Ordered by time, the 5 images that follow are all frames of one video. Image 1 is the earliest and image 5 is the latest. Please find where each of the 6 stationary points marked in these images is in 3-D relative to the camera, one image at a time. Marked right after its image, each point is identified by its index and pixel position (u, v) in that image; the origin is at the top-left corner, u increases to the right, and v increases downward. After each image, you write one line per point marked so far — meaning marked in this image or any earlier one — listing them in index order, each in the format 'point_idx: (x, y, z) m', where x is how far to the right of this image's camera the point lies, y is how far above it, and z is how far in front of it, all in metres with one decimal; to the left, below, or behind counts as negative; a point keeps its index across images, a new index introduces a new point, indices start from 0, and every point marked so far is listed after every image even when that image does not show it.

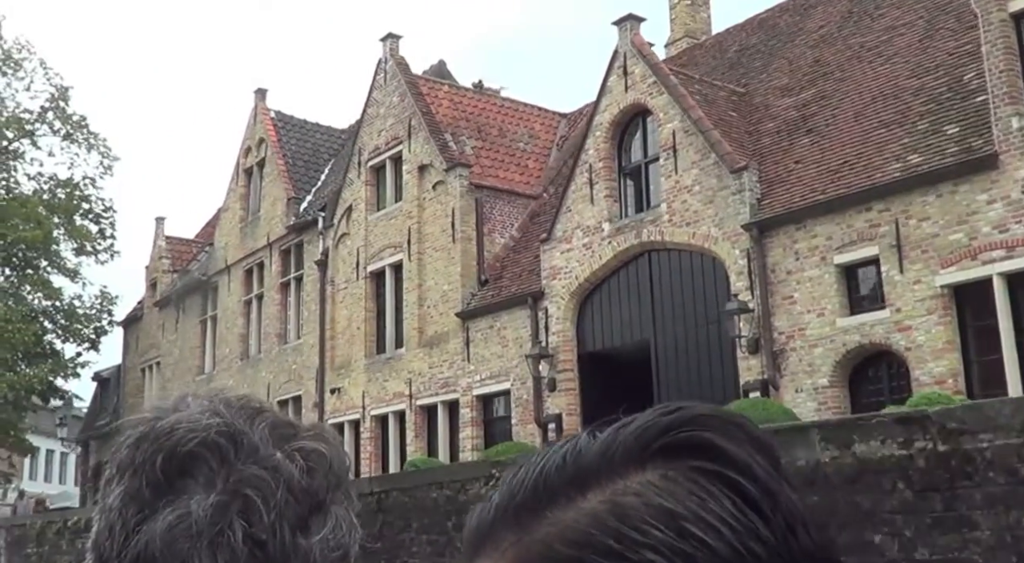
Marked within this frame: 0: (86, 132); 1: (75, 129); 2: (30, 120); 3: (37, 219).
0: (-6.7, +2.3, +19.8) m
1: (-7.0, +2.4, +19.8) m
2: (-7.6, +2.5, +19.7) m
3: (-7.0, +0.9, +18.6) m
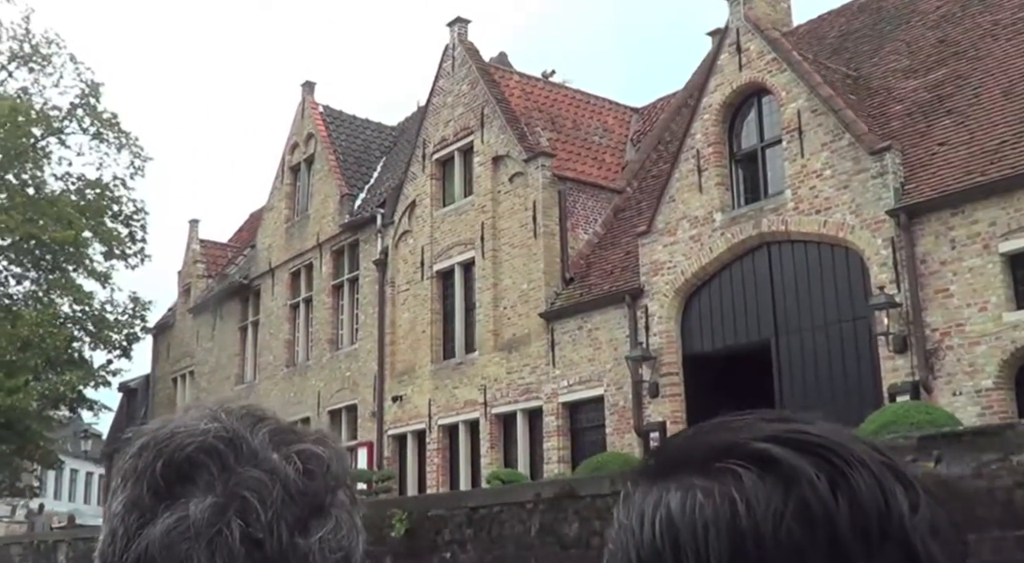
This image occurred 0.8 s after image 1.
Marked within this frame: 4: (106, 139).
0: (-5.9, +2.3, +18.7) m
1: (-6.1, +2.3, +18.8) m
2: (-6.8, +2.5, +18.7) m
3: (-6.2, +0.9, +17.6) m
4: (-6.1, +2.1, +18.9) m
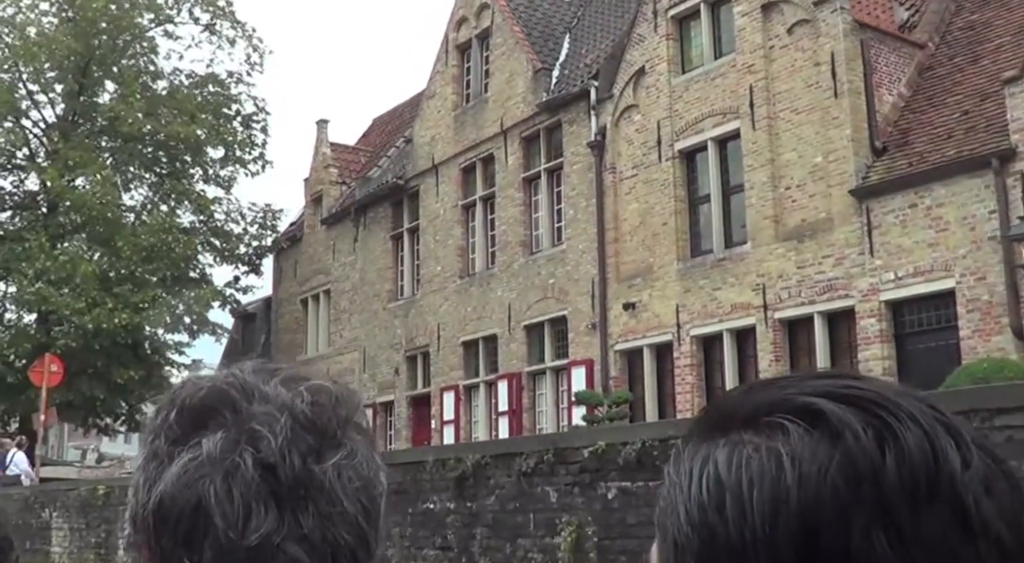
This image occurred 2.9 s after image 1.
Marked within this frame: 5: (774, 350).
0: (-3.7, +3.5, +16.5) m
1: (-3.9, +3.5, +16.5) m
2: (-4.5, +3.6, +16.4) m
3: (-3.9, +2.0, +15.4) m
4: (-3.9, +3.3, +16.6) m
5: (+2.2, -0.5, +9.9) m
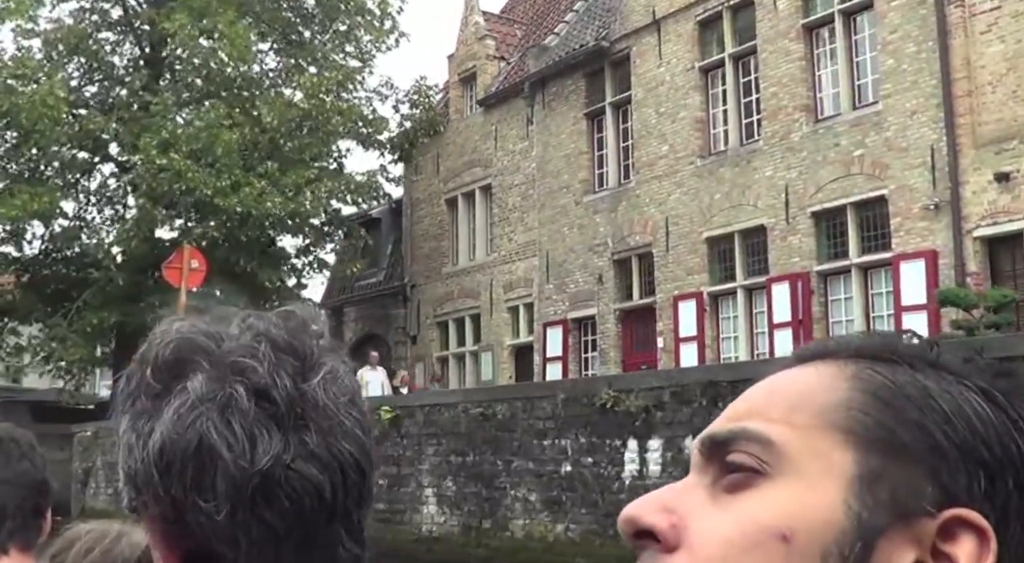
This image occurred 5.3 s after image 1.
0: (-1.7, +4.6, +13.6) m
1: (-1.9, +4.6, +13.7) m
2: (-2.5, +4.8, +13.6) m
3: (-1.9, +3.1, +12.6) m
4: (-1.9, +4.5, +13.8) m
5: (+4.3, +0.3, +7.3) m
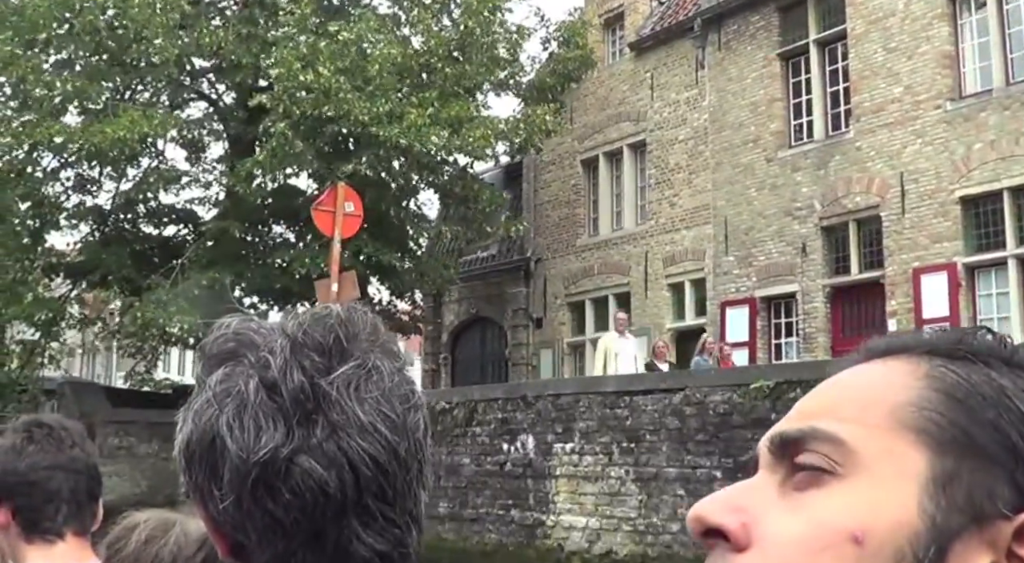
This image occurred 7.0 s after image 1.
0: (-0.3, +4.8, +11.8) m
1: (-0.5, +4.9, +11.8) m
2: (-1.1, +5.1, +11.7) m
3: (-0.5, +3.4, +10.7) m
4: (-0.5, +4.7, +11.9) m
5: (+5.7, +0.4, +5.5) m
